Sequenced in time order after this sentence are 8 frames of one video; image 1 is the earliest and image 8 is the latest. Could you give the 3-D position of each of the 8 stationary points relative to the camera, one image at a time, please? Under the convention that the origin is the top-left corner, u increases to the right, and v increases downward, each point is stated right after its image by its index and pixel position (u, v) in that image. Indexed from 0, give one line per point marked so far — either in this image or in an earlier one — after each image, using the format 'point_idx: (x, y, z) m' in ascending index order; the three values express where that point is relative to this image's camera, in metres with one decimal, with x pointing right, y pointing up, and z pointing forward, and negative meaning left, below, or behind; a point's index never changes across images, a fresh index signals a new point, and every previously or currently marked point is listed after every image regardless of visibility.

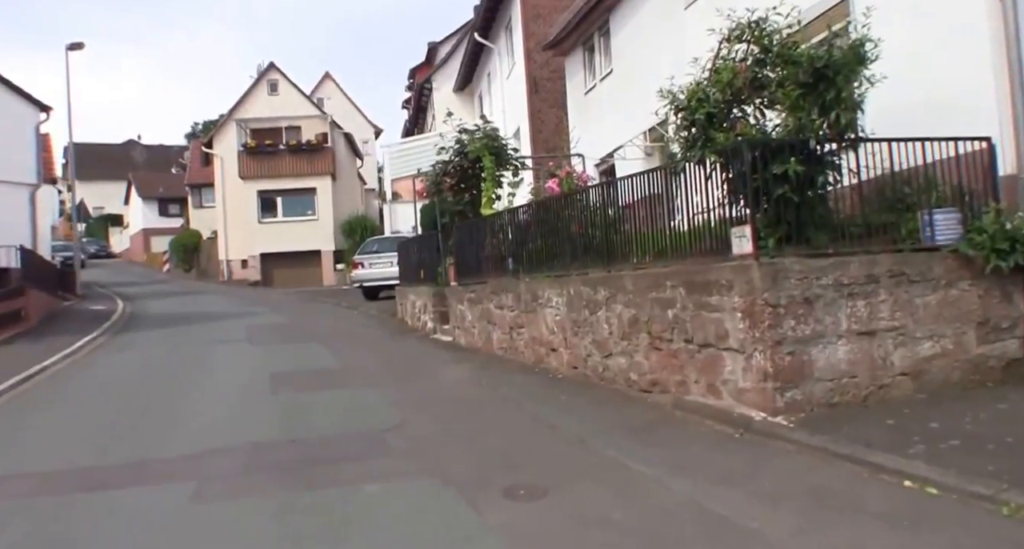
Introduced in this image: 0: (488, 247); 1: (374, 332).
0: (-0.4, +0.5, +14.0) m
1: (-3.1, -1.4, +17.6) m
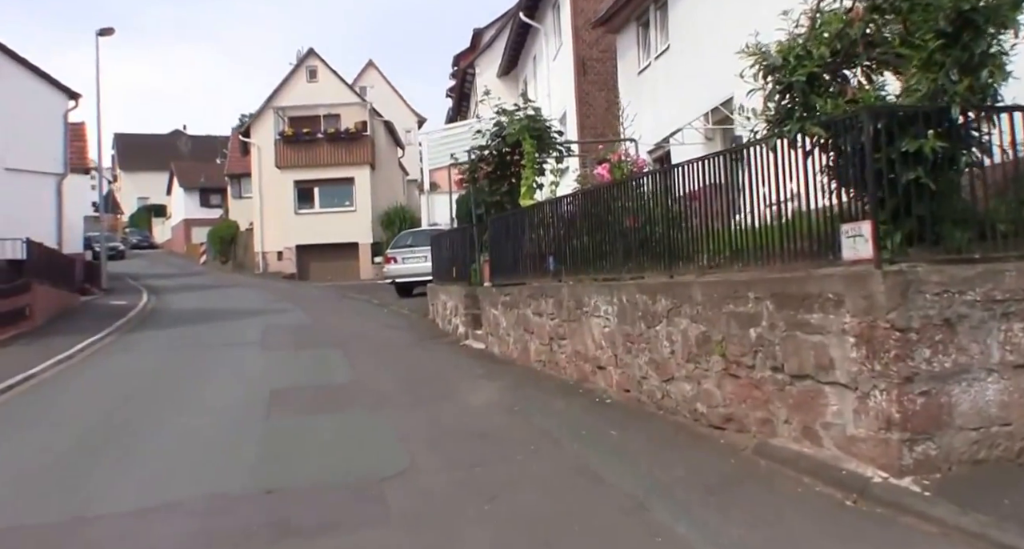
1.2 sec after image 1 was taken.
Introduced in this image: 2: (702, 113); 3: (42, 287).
0: (+0.2, +0.5, +12.1) m
1: (-2.3, -1.3, +15.9) m
2: (+3.8, +3.3, +16.0) m
3: (-11.3, -0.3, +18.0) m
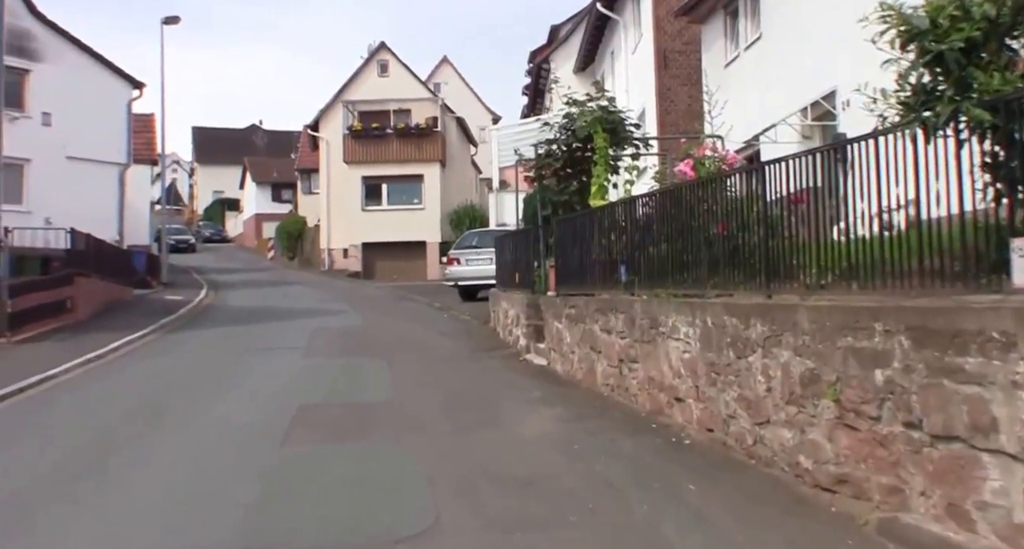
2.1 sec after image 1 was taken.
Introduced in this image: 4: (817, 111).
0: (+1.2, +0.4, +10.7) m
1: (-1.1, -1.4, +14.7) m
2: (+5.2, +3.1, +14.3) m
3: (-9.8, -0.1, +17.7) m
4: (+5.3, +2.9, +13.8) m
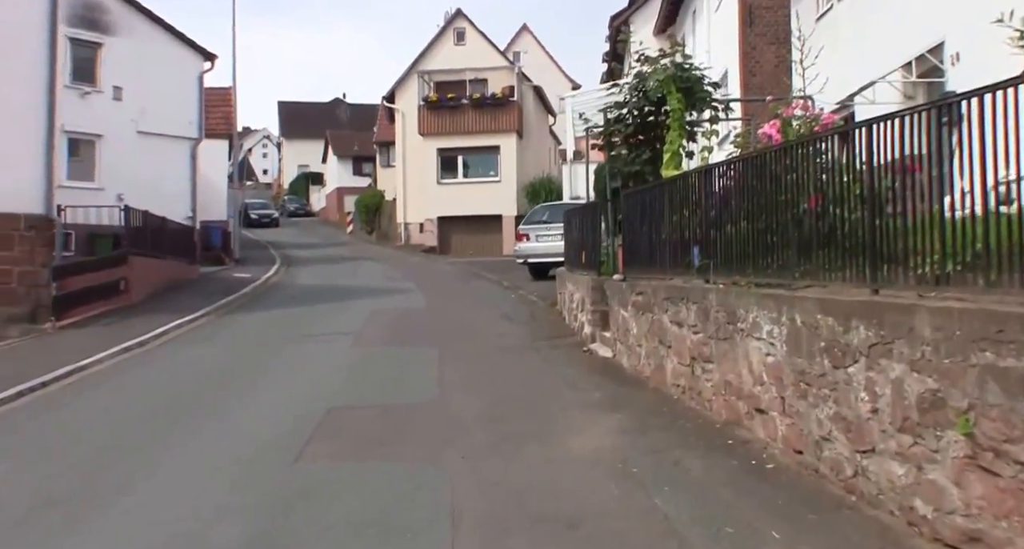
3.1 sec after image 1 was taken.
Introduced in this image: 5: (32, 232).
0: (+1.9, +0.6, +9.3) m
1: (+0.1, -1.0, +13.6) m
2: (+6.2, +3.4, +12.3) m
3: (-8.2, +0.3, +17.5) m
4: (+6.3, +3.2, +11.9) m
5: (-9.8, +0.9, +15.6) m
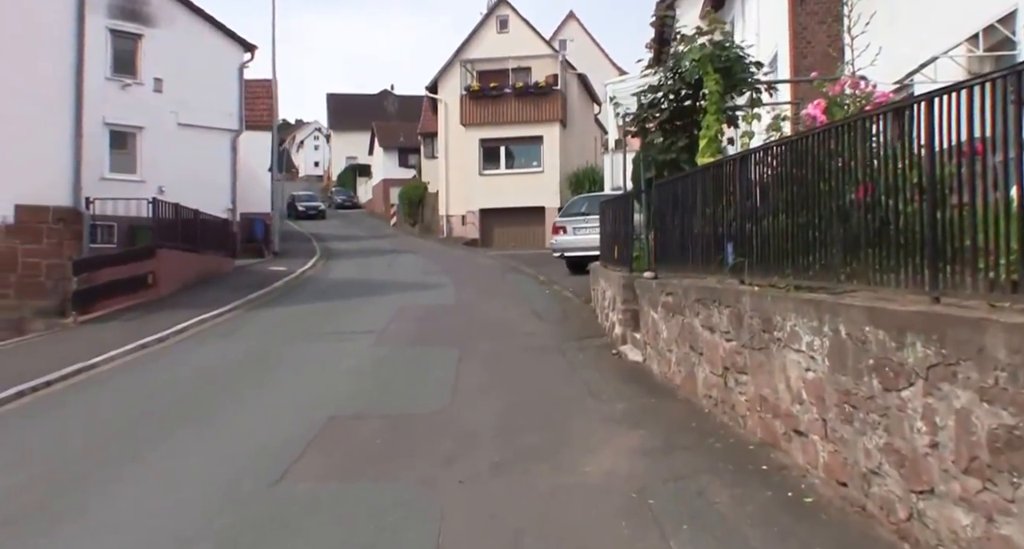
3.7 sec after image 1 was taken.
0: (+2.0, +0.6, +8.5) m
1: (+0.6, -1.0, +12.9) m
2: (+6.6, +3.4, +11.1) m
3: (-7.5, +0.5, +17.3) m
4: (+6.6, +3.2, +10.7) m
5: (-9.2, +1.0, +15.4) m
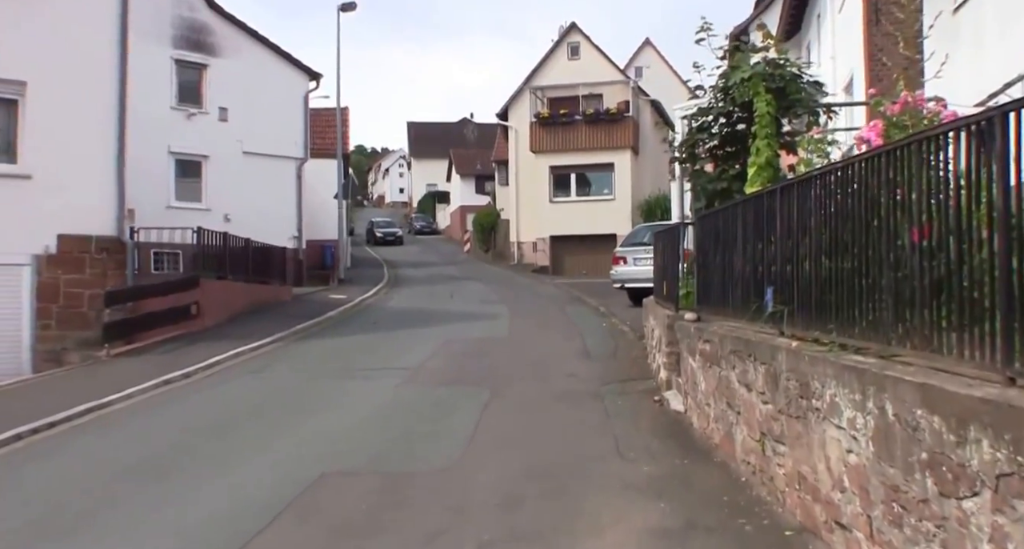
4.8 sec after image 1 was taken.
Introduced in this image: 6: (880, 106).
0: (+2.2, +0.1, +7.4) m
1: (+1.2, -1.5, +11.9) m
2: (+7.1, +2.9, +9.6) m
3: (-6.3, -0.2, +17.2) m
4: (+7.0, +2.7, +9.2) m
5: (-8.2, +0.4, +15.5) m
6: (+3.7, +1.7, +7.9) m
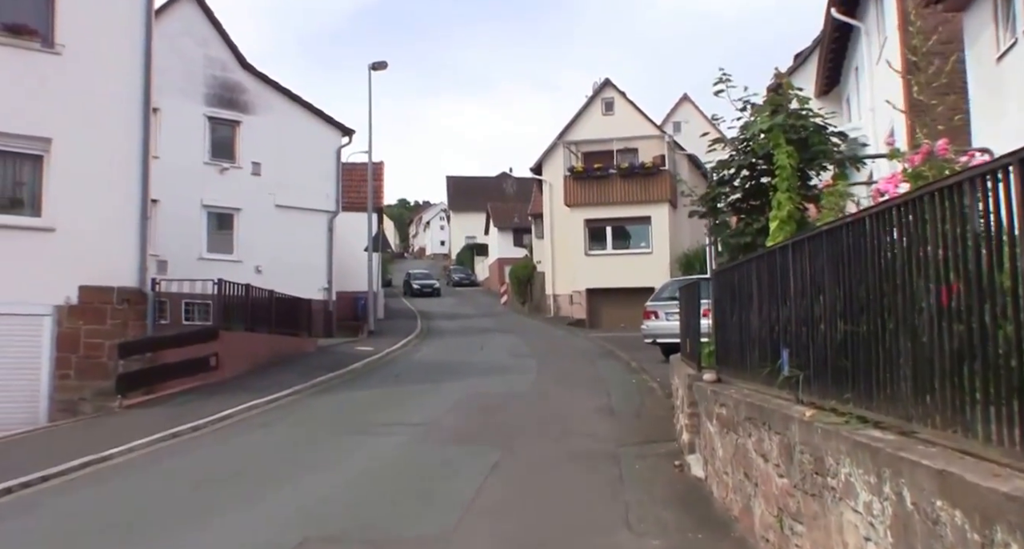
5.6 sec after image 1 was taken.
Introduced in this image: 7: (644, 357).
0: (+2.2, -0.4, +6.9) m
1: (+1.4, -2.3, +11.3) m
2: (+7.2, +2.2, +9.0) m
3: (-5.8, -1.3, +17.1) m
4: (+7.1, +2.0, +8.6) m
5: (-7.7, -0.6, +15.6) m
6: (+3.7, +1.1, +7.4) m
7: (+3.3, -2.1, +19.6) m
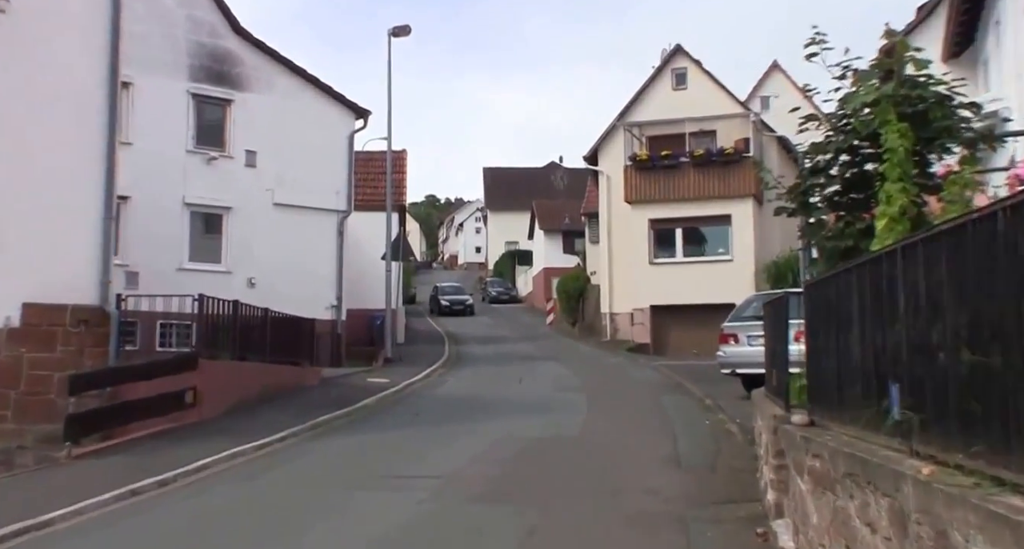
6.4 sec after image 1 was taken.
0: (+2.7, -0.4, +3.9) m
1: (+2.0, -2.4, +8.3) m
2: (+7.7, +2.2, +6.0) m
3: (-5.0, -1.6, +14.3) m
4: (+7.7, +2.0, +5.5) m
5: (-7.0, -0.9, +12.9) m
6: (+4.2, +1.1, +4.4) m
7: (+4.2, -2.4, +16.6) m
